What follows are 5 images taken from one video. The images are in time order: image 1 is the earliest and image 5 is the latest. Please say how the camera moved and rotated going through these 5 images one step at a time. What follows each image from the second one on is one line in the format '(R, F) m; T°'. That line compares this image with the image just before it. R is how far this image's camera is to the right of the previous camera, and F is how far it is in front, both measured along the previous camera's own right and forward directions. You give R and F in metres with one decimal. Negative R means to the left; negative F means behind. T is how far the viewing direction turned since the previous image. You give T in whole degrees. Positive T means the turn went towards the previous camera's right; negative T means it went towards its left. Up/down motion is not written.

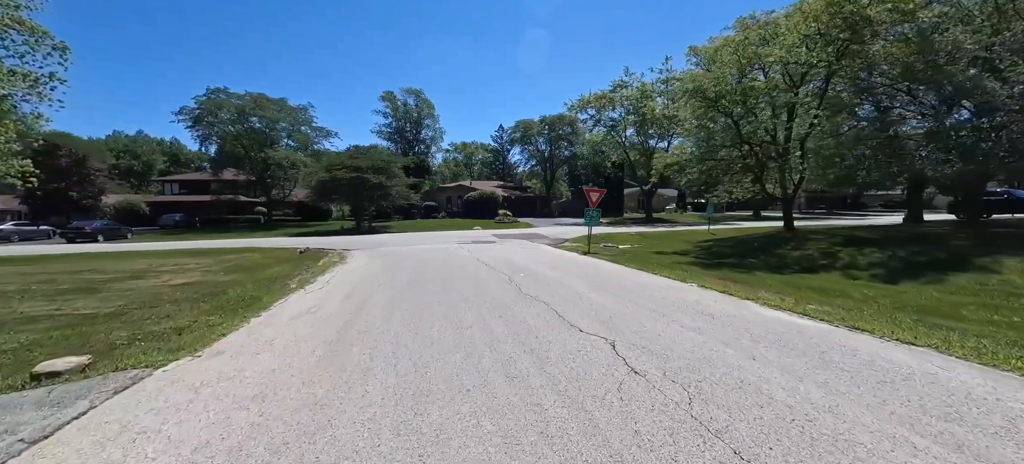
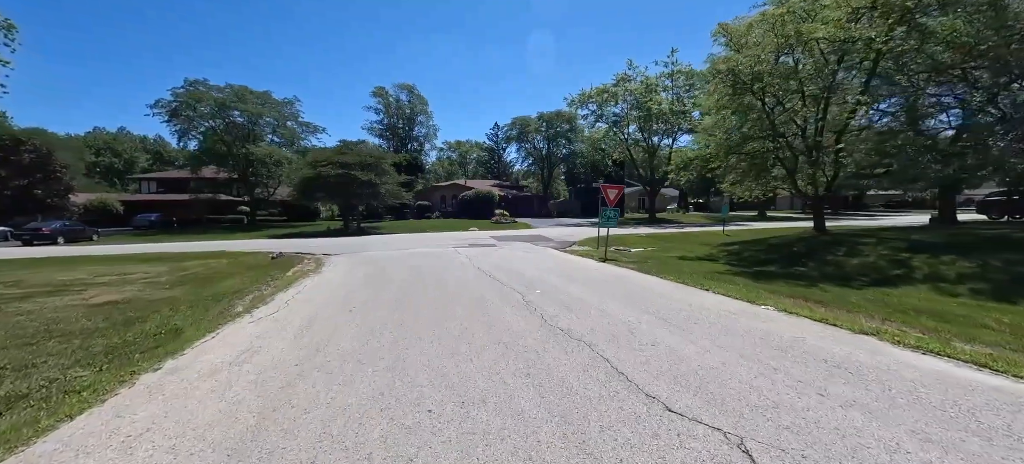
(-0.4, +2.3) m; +1°
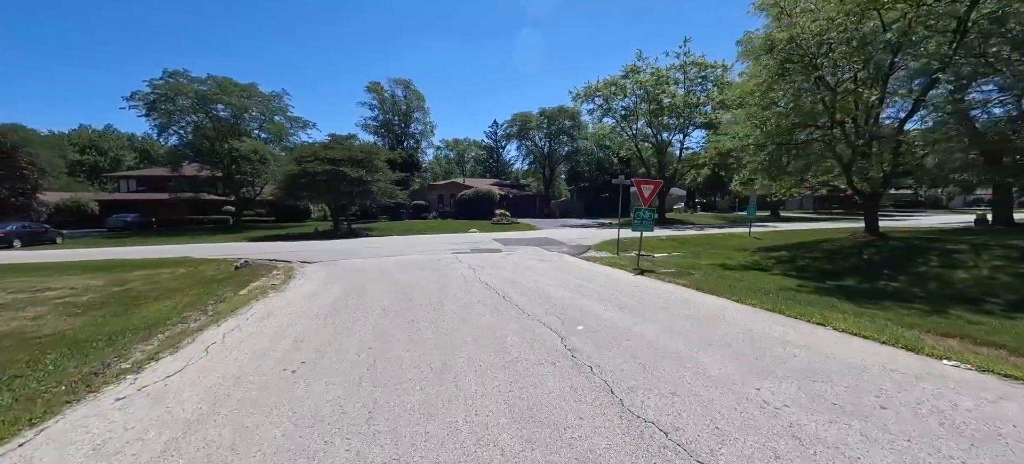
(-0.5, +2.6) m; 0°
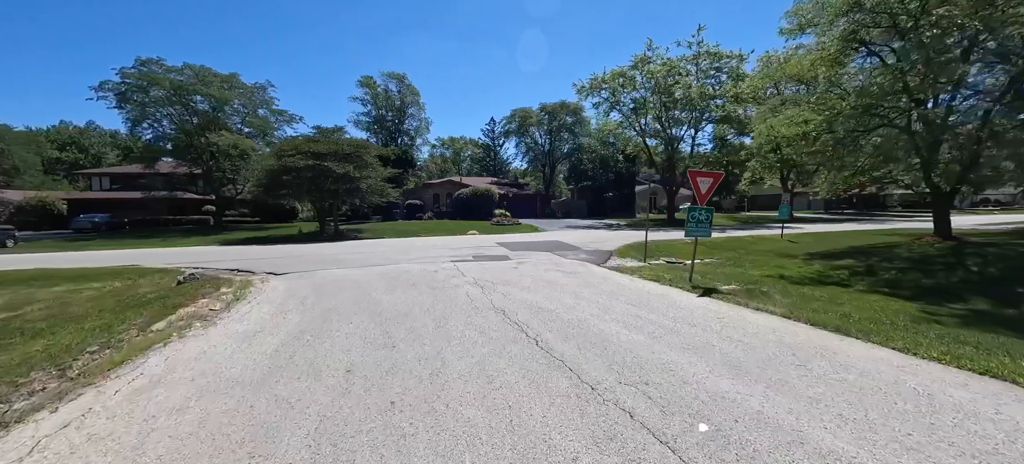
(-0.5, +2.7) m; +1°
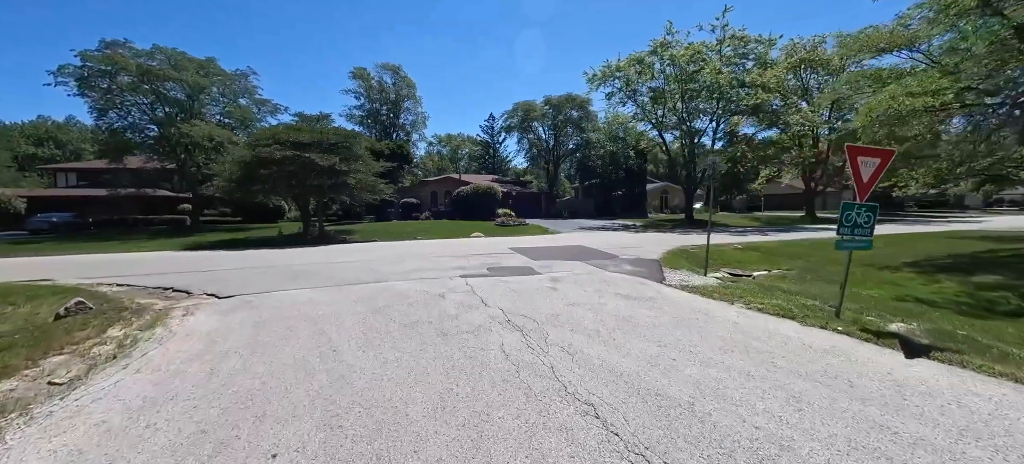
(-0.9, +3.3) m; +1°
